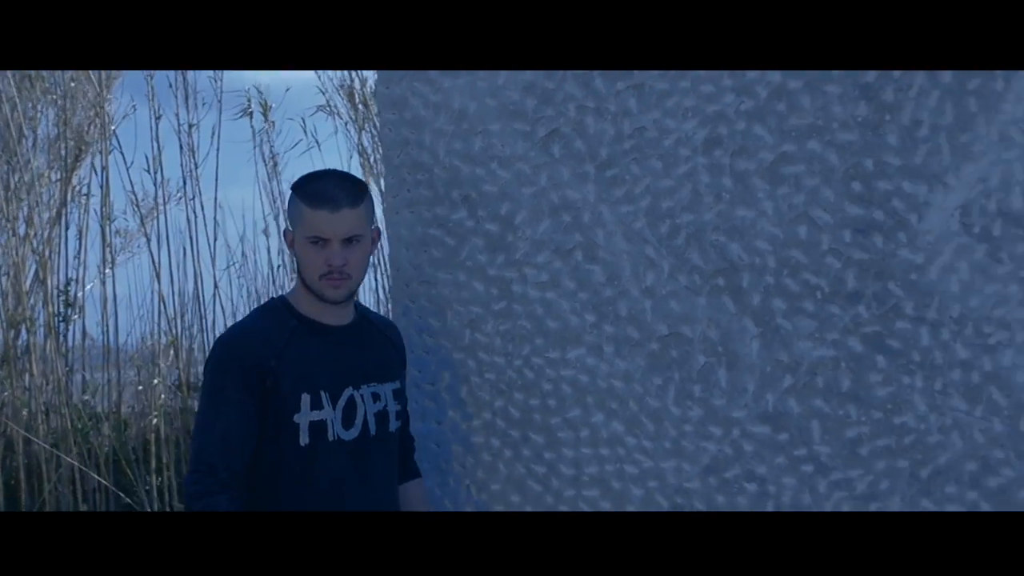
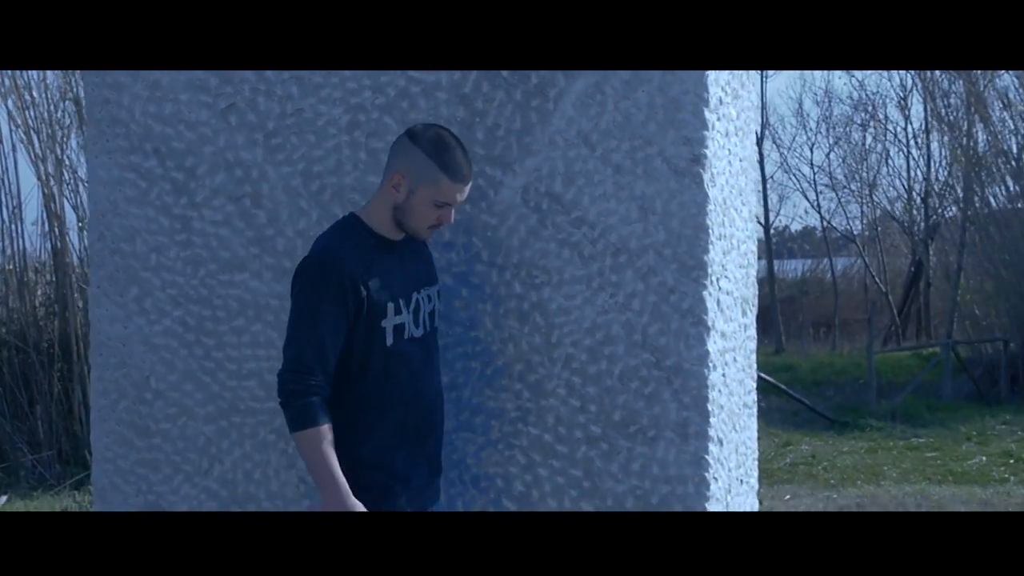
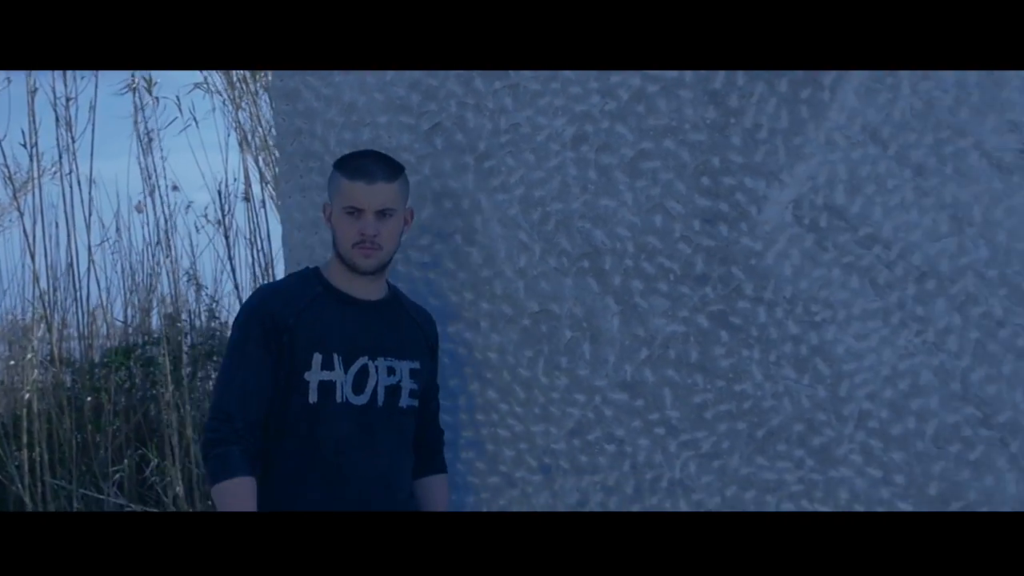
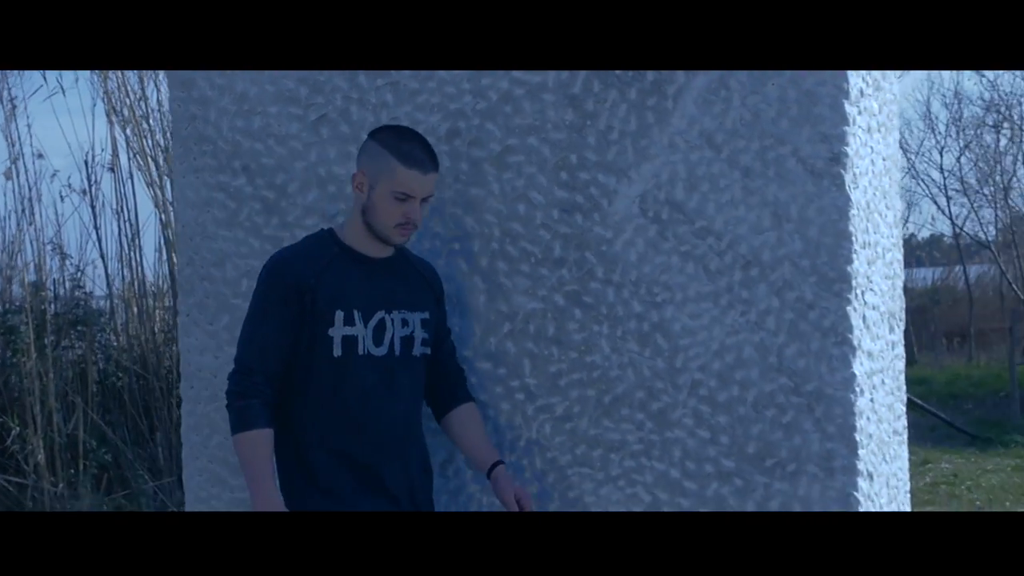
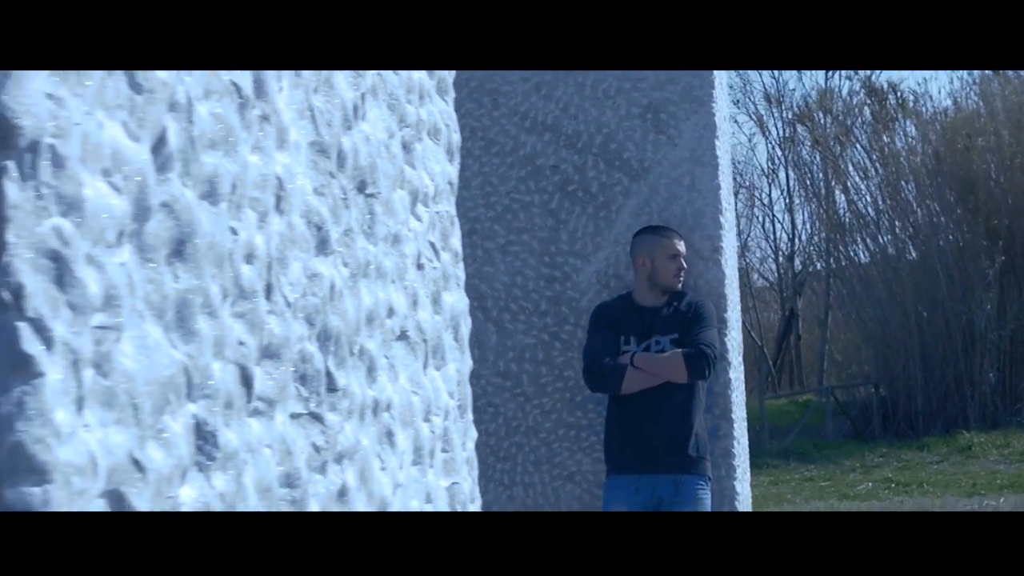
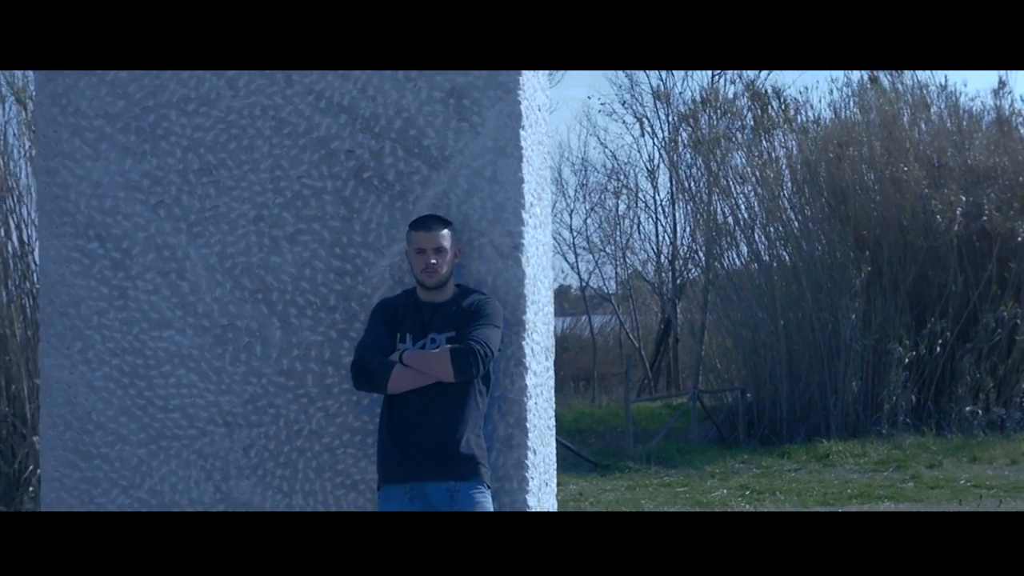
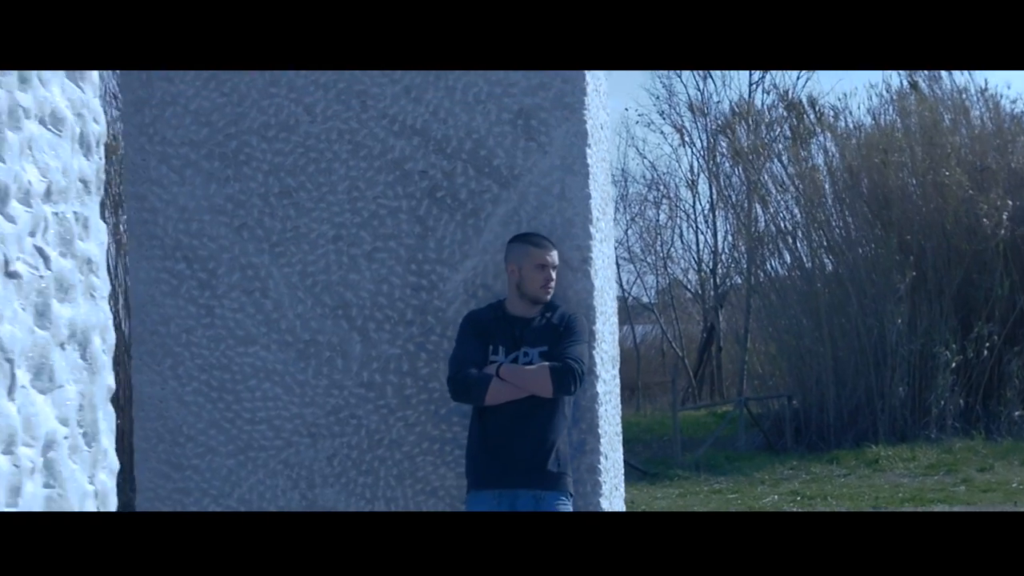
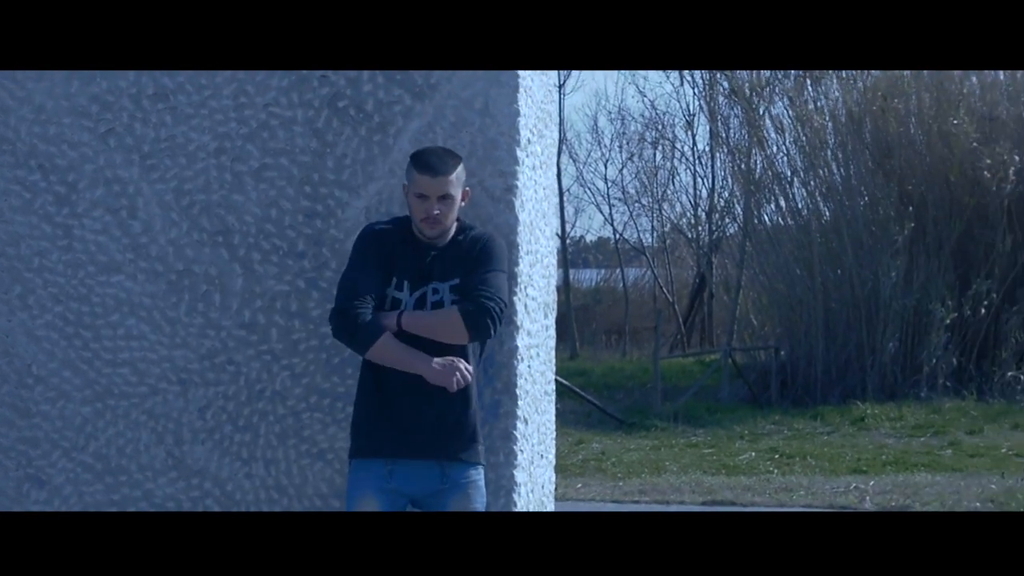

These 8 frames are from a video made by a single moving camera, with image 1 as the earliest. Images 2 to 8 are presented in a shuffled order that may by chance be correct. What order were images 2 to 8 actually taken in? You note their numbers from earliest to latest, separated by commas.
3, 4, 2, 8, 6, 7, 5
